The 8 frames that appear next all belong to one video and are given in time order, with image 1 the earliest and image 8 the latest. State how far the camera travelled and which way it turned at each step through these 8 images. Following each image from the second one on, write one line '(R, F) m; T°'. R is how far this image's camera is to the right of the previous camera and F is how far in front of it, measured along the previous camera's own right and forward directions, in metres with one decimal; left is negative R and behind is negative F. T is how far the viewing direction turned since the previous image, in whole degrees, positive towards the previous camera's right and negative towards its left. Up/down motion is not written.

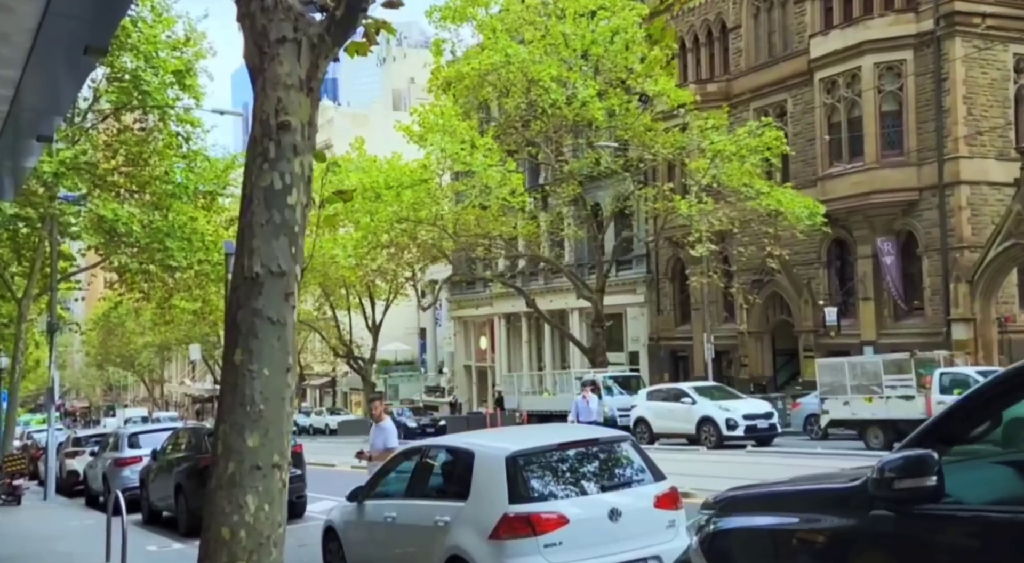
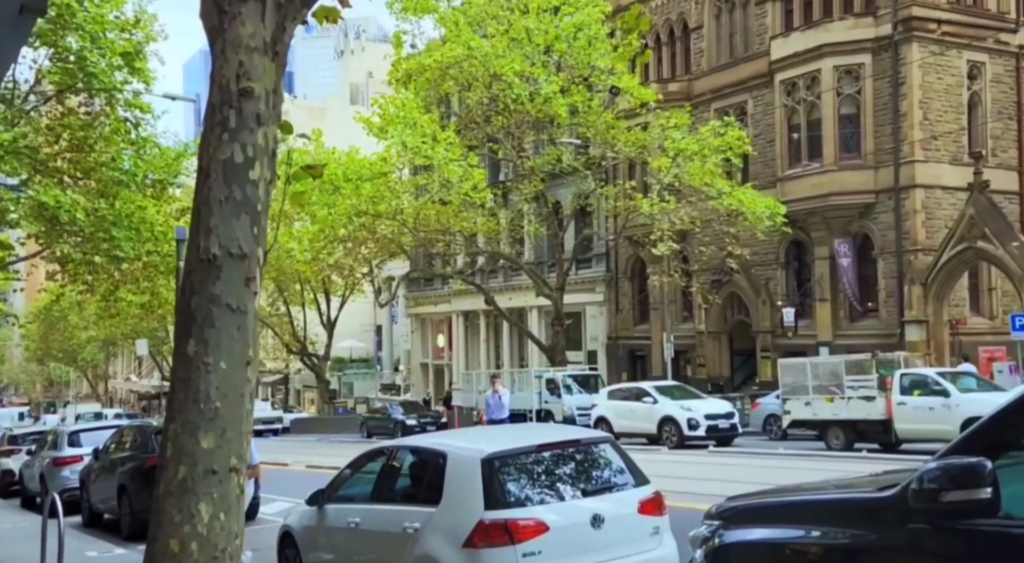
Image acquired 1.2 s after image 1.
(-0.1, +0.5) m; +2°
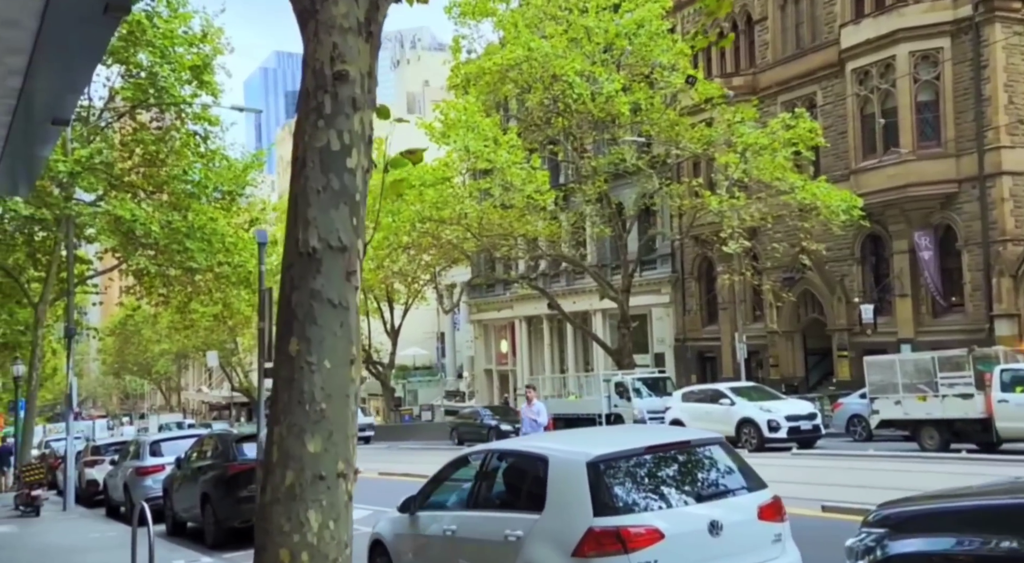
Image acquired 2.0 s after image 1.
(-0.2, +0.3) m; -3°
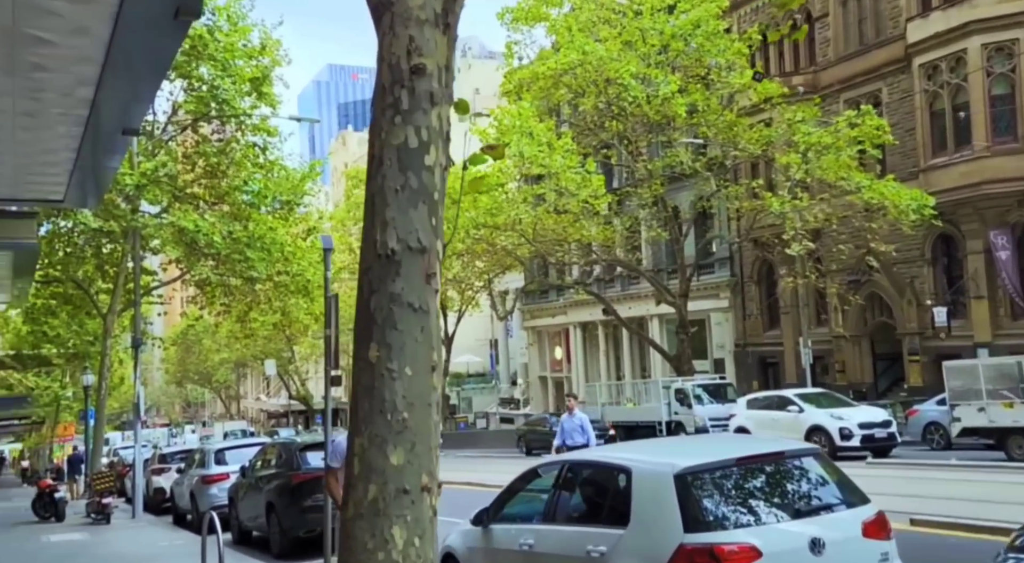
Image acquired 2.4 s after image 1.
(-0.2, +0.2) m; -3°
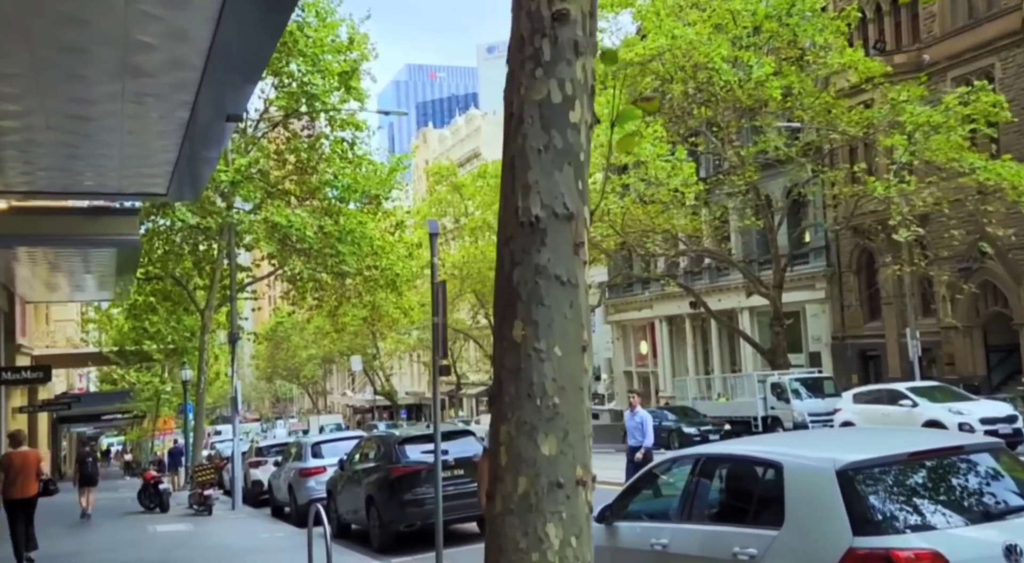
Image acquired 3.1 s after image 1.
(-0.3, +0.5) m; -4°
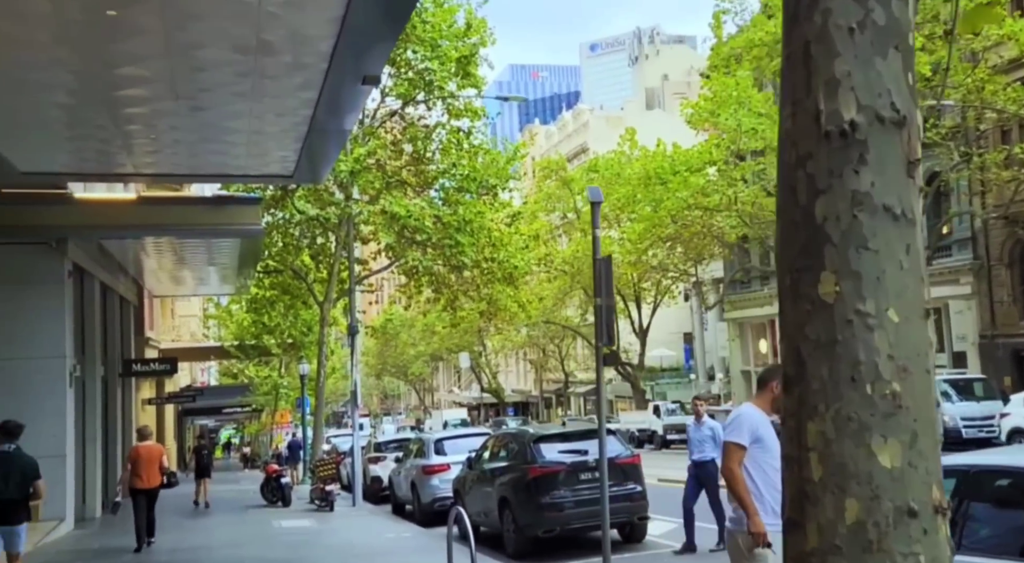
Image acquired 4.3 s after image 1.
(-0.5, +1.1) m; -5°
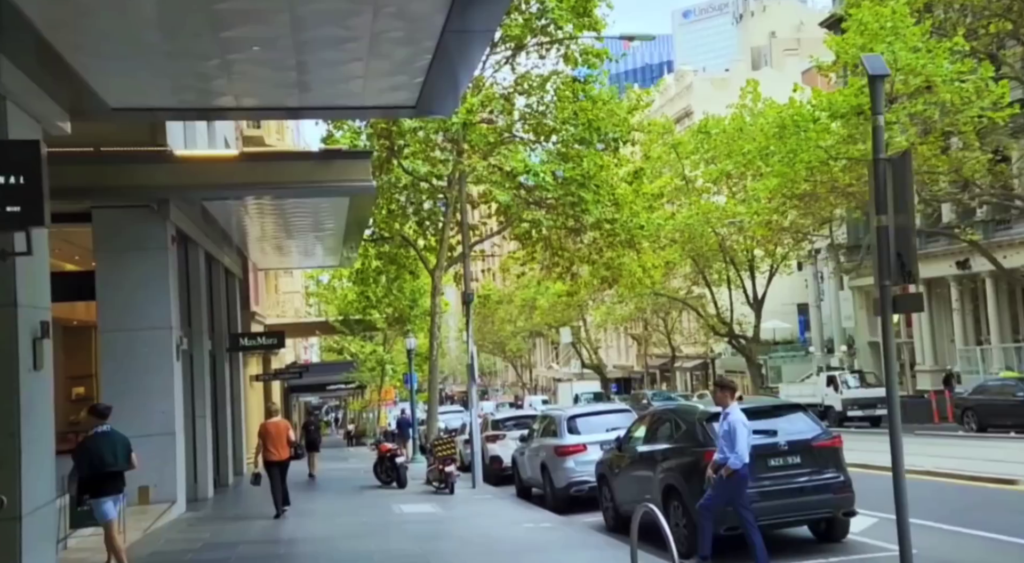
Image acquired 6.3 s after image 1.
(-0.7, +2.2) m; -5°
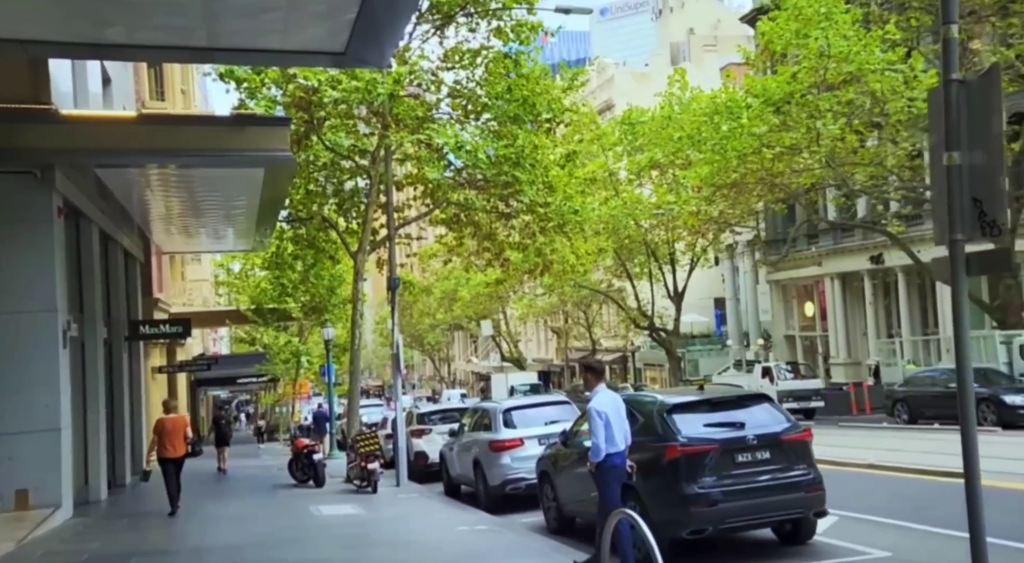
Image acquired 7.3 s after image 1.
(-0.2, +1.3) m; +4°
